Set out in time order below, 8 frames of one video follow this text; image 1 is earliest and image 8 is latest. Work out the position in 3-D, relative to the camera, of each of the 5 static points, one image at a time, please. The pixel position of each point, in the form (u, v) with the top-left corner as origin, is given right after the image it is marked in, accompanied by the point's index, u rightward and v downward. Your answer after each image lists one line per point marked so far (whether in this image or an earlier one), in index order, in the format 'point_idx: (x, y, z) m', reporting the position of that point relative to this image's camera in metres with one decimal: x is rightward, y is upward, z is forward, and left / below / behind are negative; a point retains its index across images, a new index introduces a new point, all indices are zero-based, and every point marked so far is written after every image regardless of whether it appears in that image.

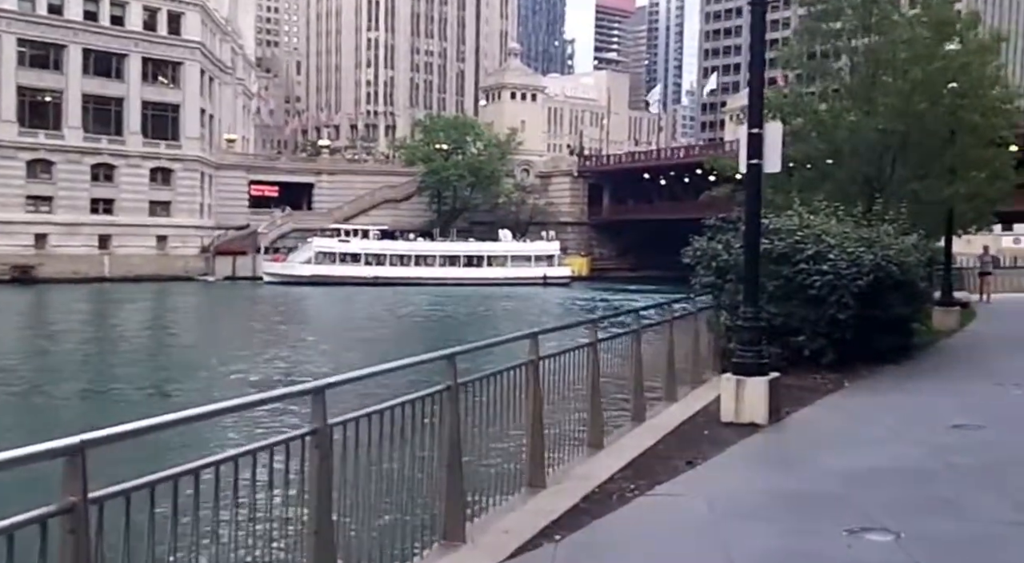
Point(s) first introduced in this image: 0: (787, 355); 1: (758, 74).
0: (+3.9, -1.1, +14.9) m
1: (+2.6, +2.1, +11.0) m
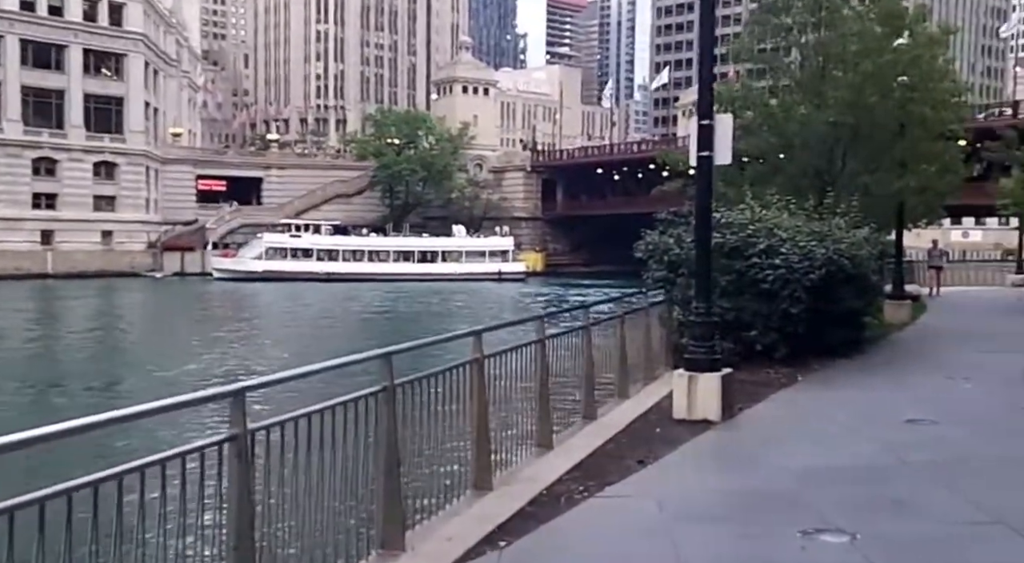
0: (+3.2, -1.0, +14.7) m
1: (+2.0, +2.2, +10.7) m
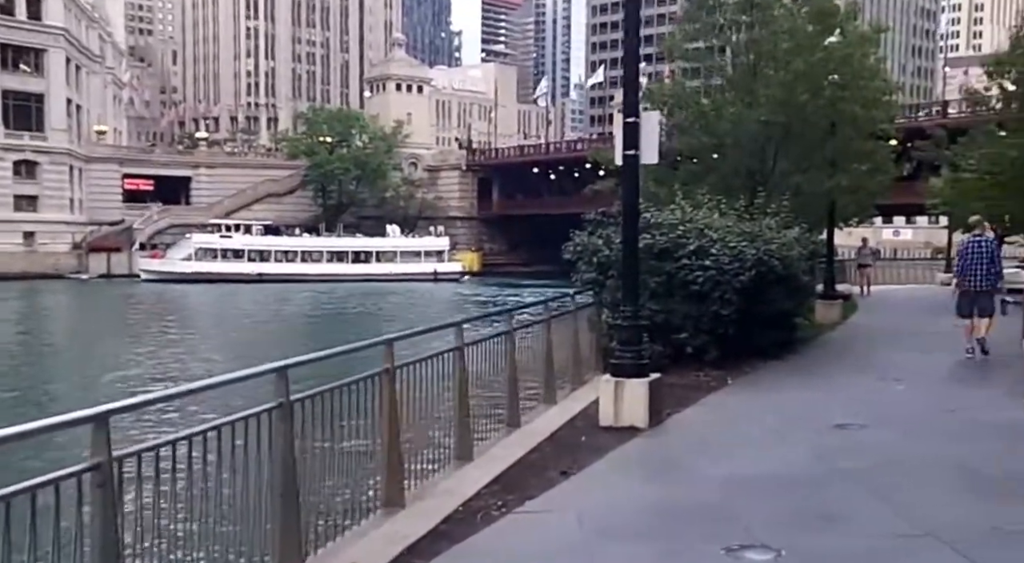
0: (+2.1, -1.0, +14.4) m
1: (+1.2, +2.2, +10.3) m
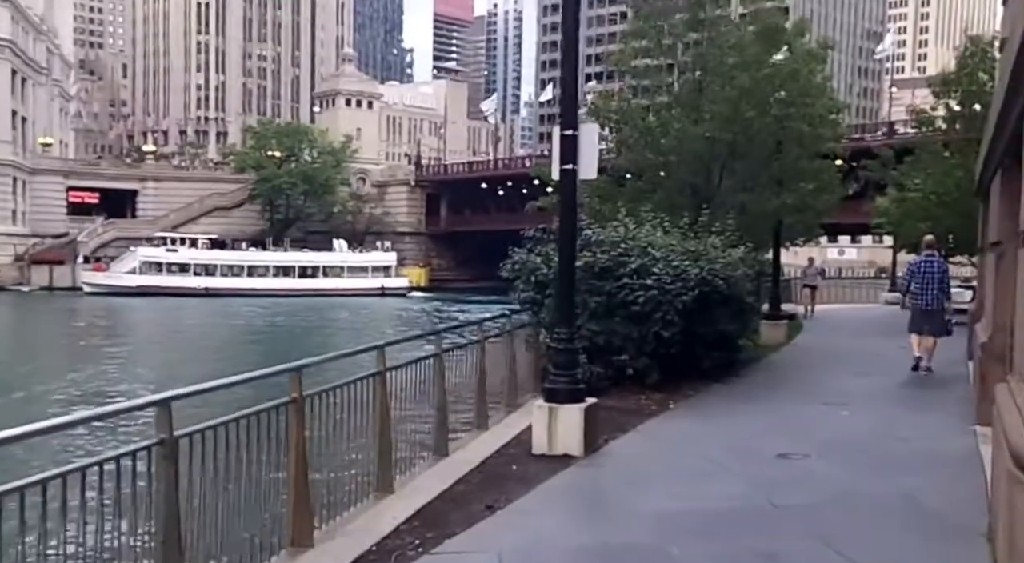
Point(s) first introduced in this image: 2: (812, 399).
0: (+1.3, -1.3, +13.9) m
1: (+0.6, +2.0, +9.8) m
2: (+3.9, -1.5, +13.5) m
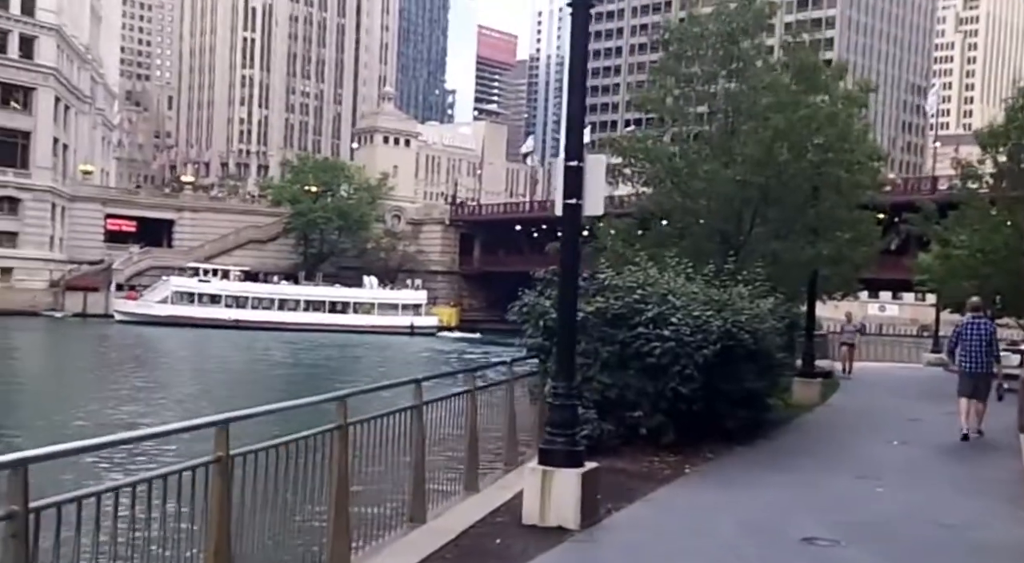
0: (+1.3, -1.8, +12.8) m
1: (+0.6, +1.6, +8.8) m
2: (+3.9, -2.2, +12.3) m
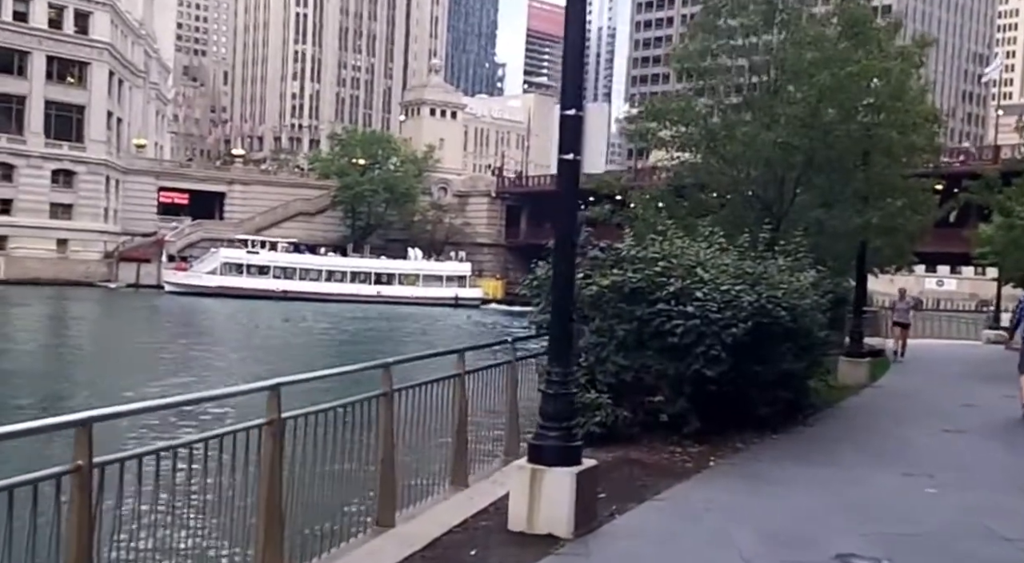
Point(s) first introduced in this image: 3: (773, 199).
0: (+1.4, -1.5, +11.5) m
1: (+0.5, +1.8, +7.6) m
2: (+3.9, -1.9, +11.0) m
3: (+4.6, +1.5, +18.5) m
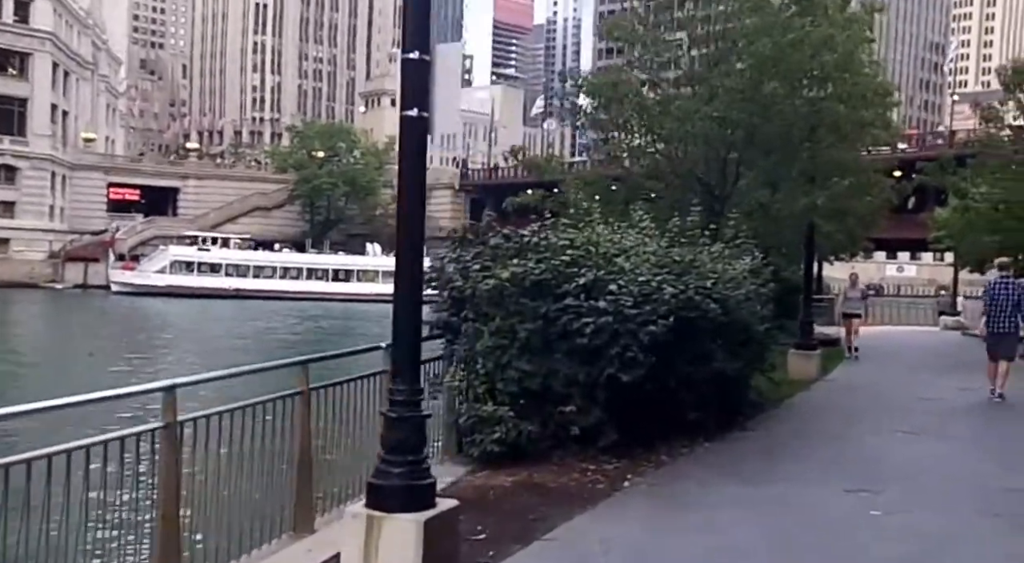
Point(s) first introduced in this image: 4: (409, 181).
0: (+0.4, -1.4, +9.9) m
1: (-0.5, +1.8, +5.9) m
2: (+2.9, -1.8, +9.5) m
3: (+3.3, +1.6, +16.9) m
4: (-0.6, +0.5, +5.8) m
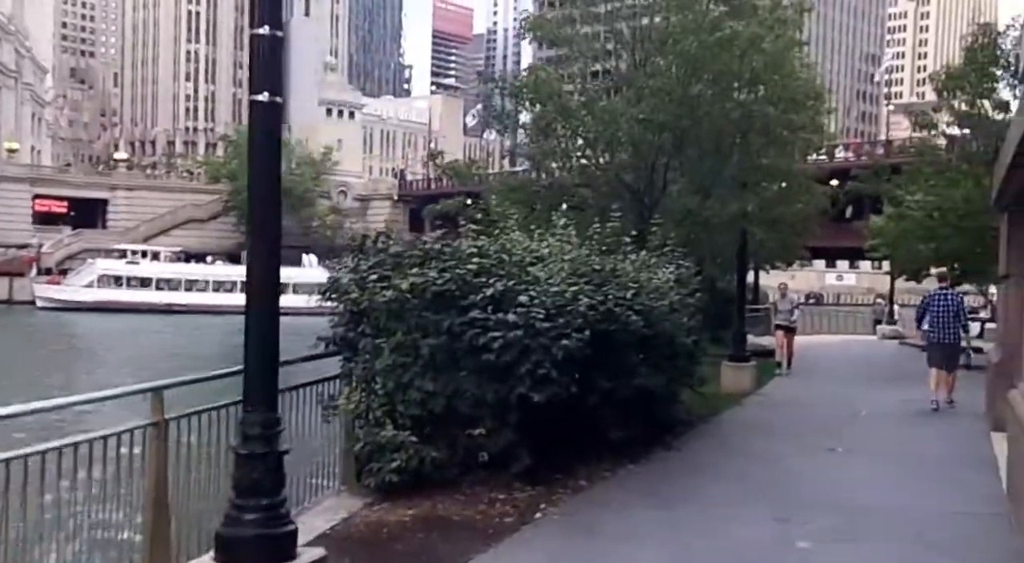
0: (-0.5, -1.5, +9.1) m
1: (-1.1, +1.8, +5.1) m
2: (+2.1, -1.8, +8.8) m
3: (+2.1, +1.5, +16.3) m
4: (-1.2, +0.5, +5.0) m
